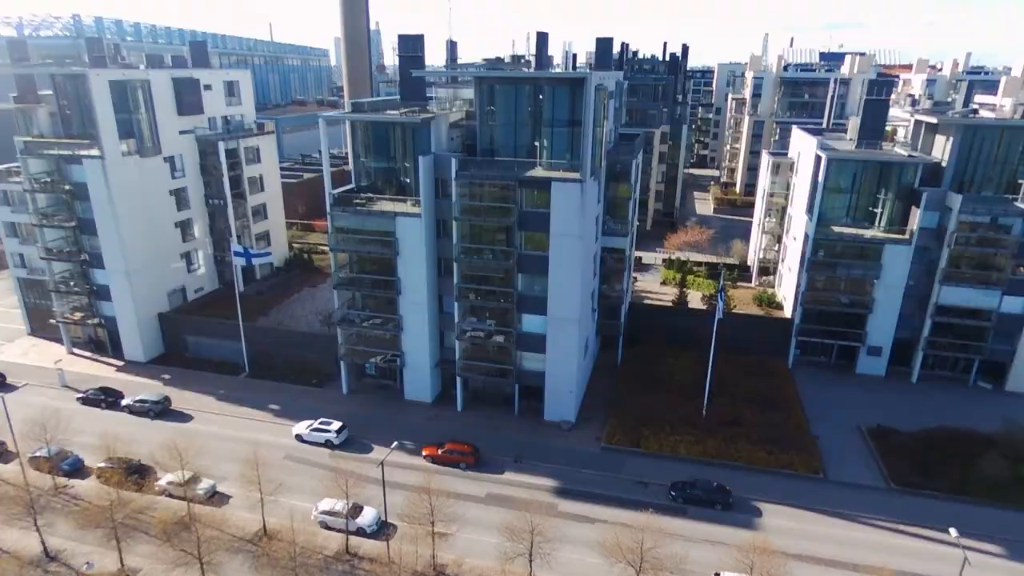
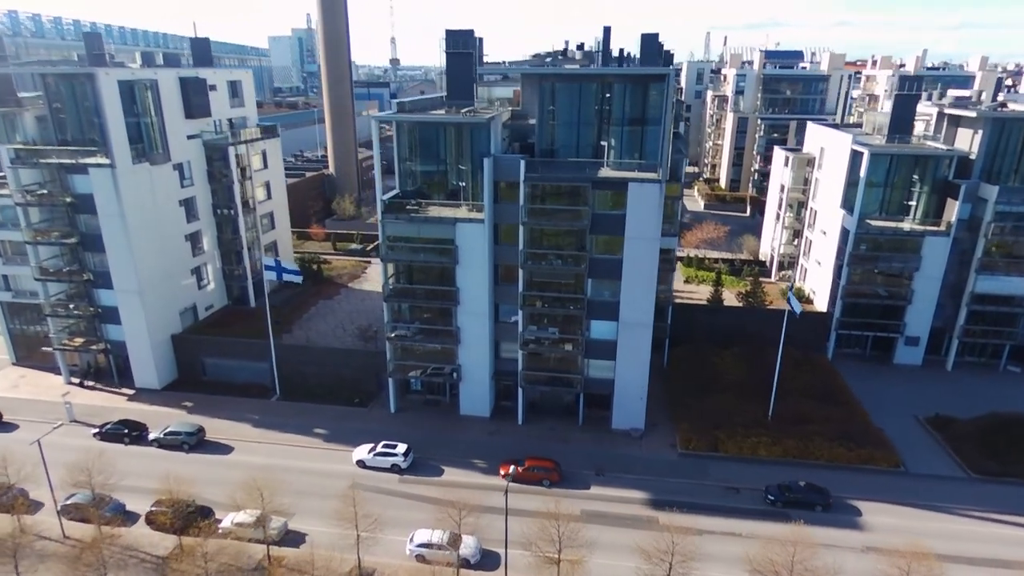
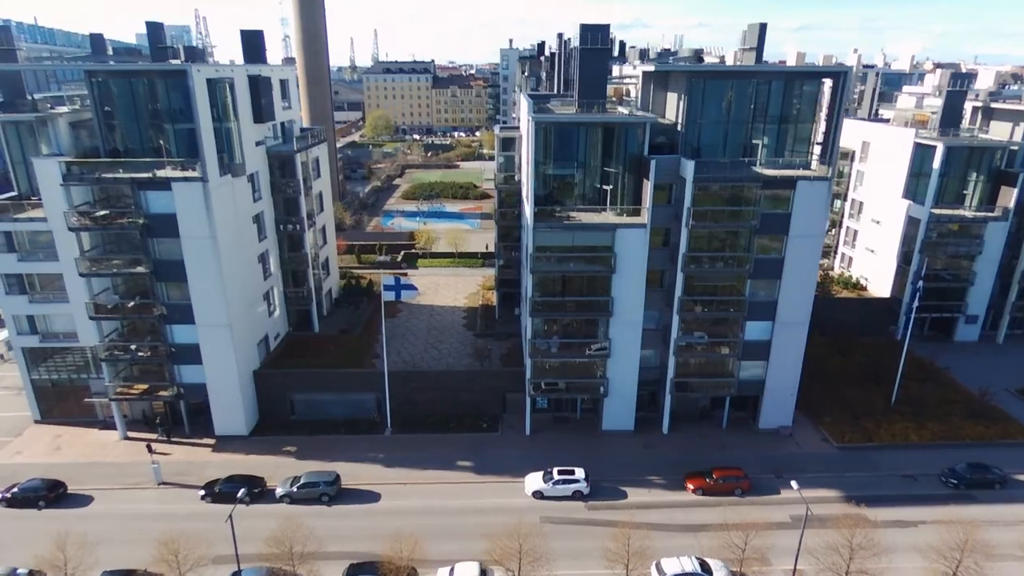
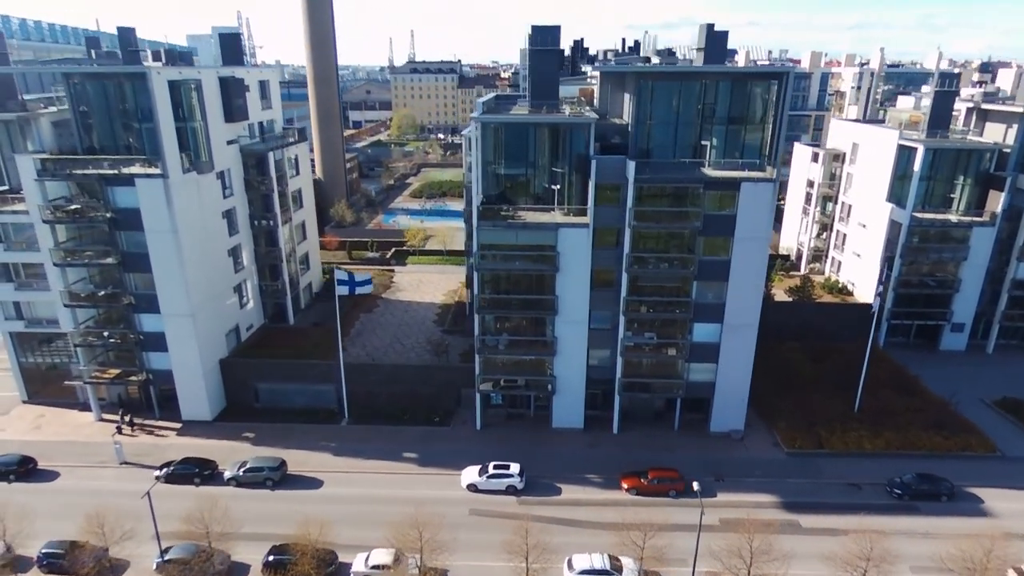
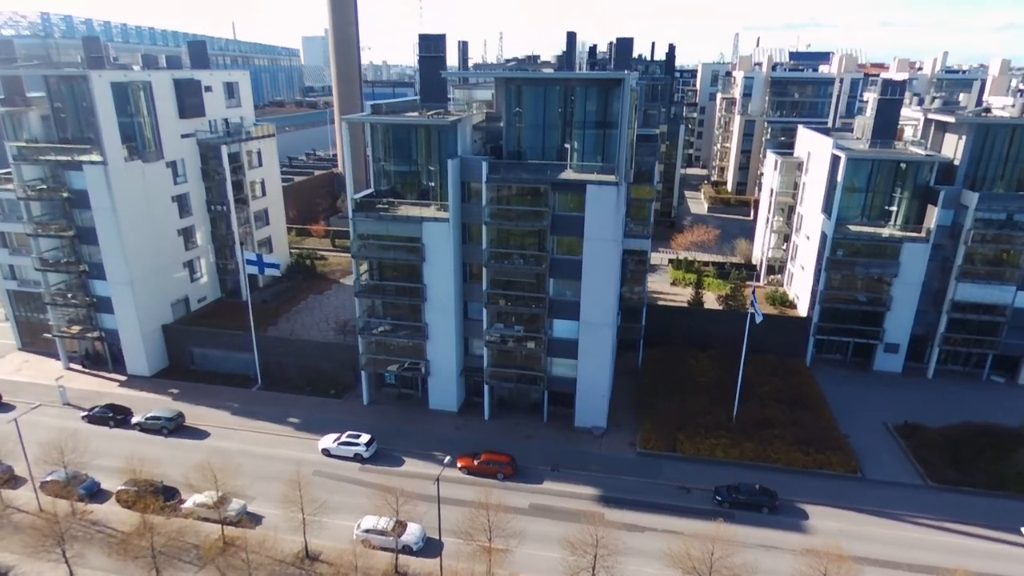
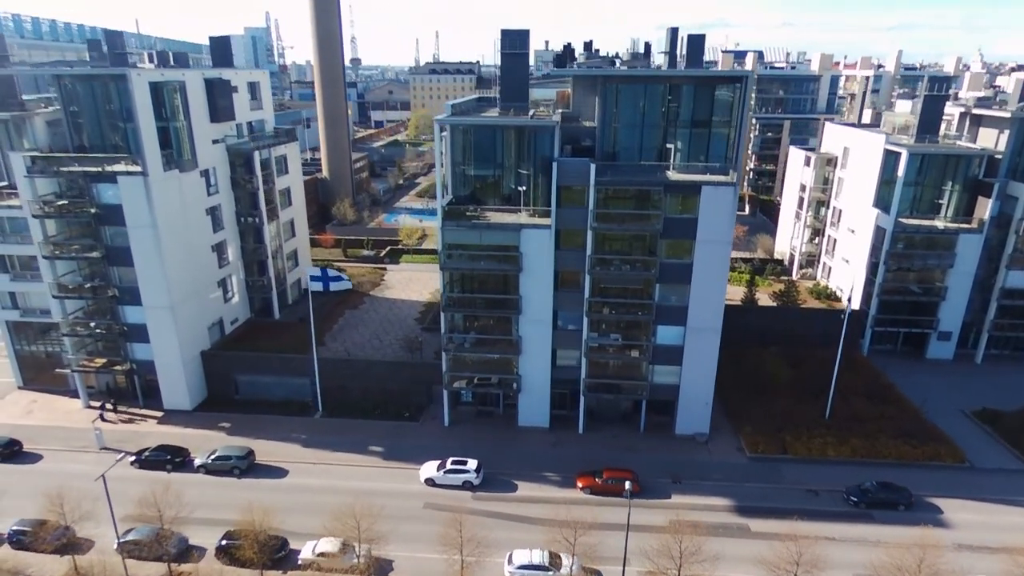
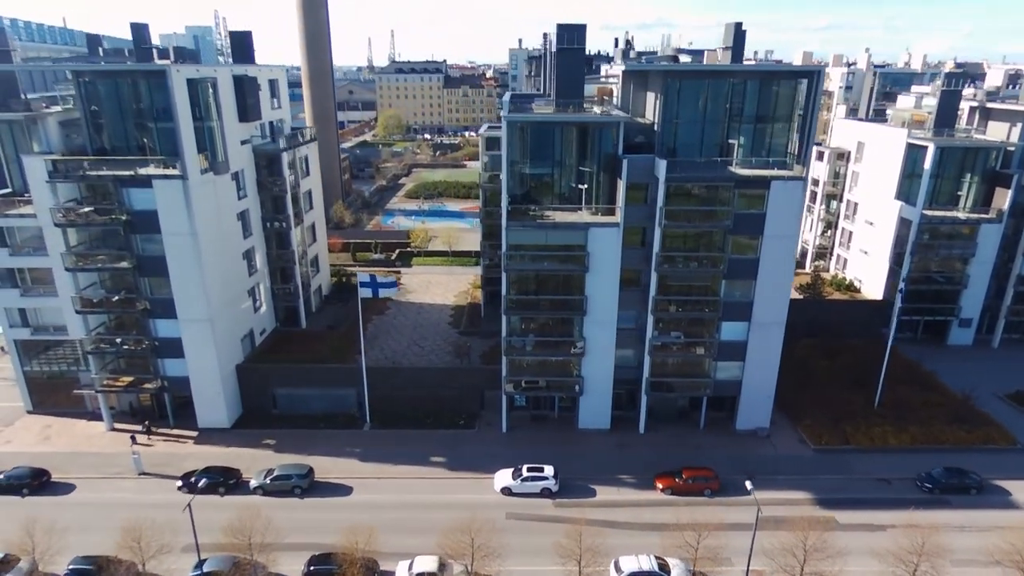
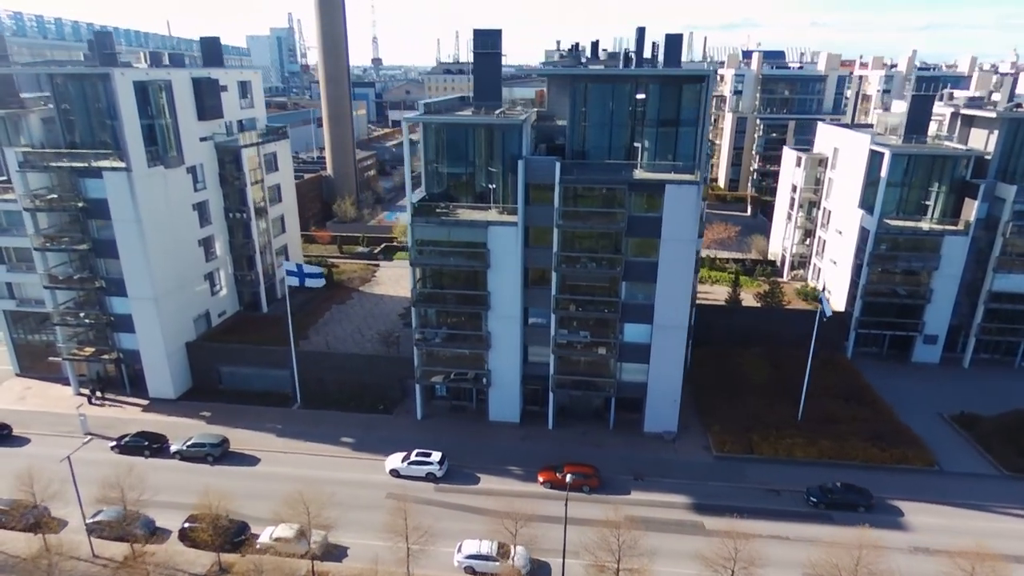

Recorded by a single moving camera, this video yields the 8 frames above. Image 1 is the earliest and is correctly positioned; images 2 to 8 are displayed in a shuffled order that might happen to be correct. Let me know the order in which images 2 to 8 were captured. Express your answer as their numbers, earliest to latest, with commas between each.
5, 2, 8, 6, 4, 7, 3
